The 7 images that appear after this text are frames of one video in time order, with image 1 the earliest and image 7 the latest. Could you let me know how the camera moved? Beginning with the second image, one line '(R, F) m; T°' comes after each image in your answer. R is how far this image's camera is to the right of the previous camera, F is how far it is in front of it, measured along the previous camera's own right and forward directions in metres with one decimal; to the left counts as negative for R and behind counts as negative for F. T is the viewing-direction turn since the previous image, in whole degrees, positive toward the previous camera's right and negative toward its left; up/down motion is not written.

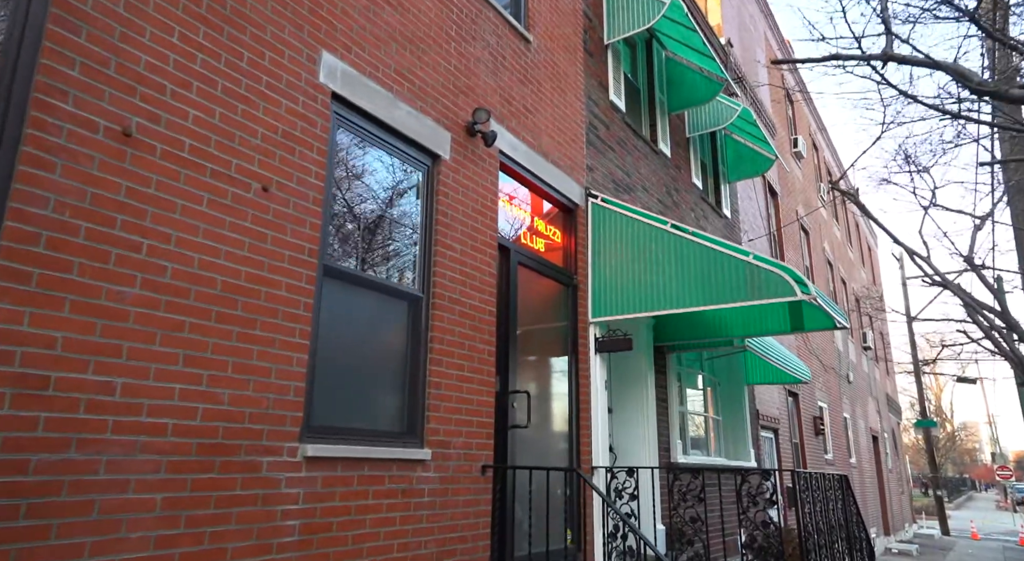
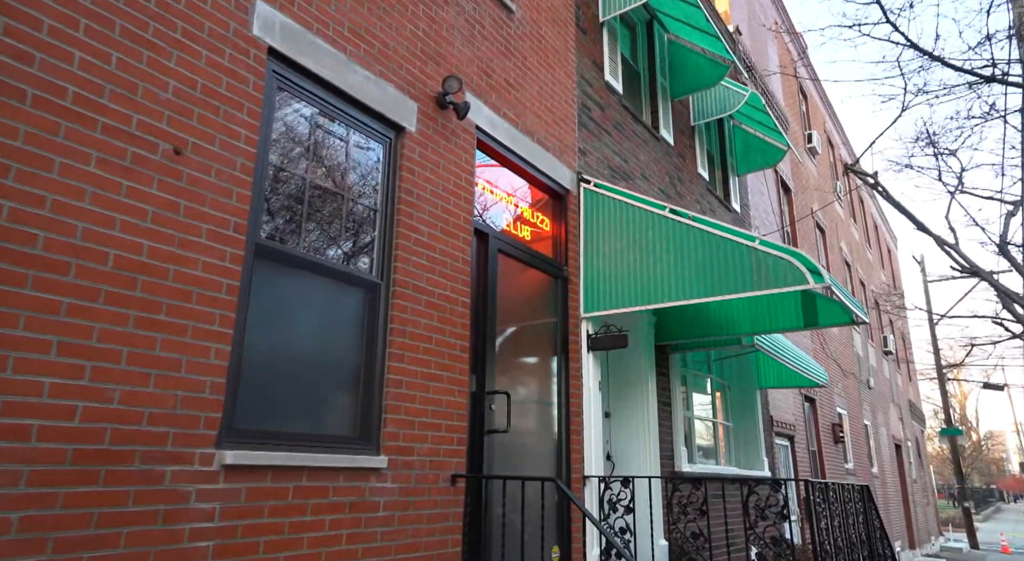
(+0.3, +0.5) m; -1°
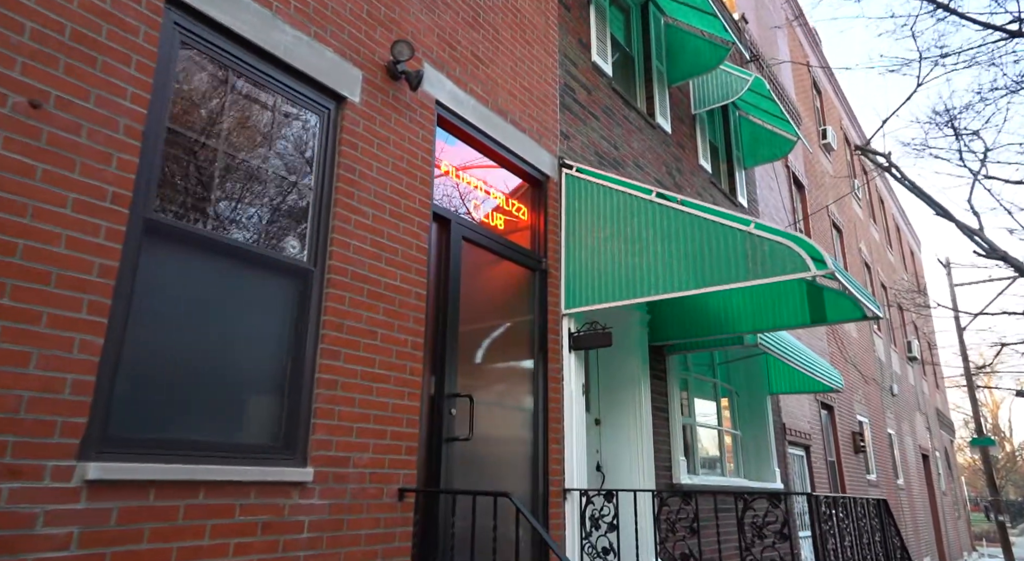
(+0.4, +0.5) m; -2°
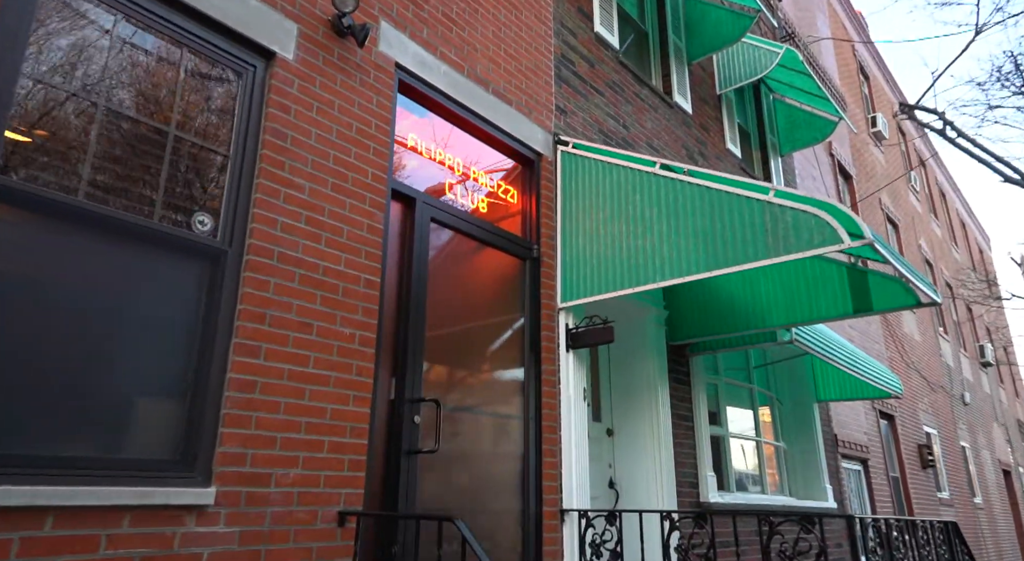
(+0.4, +0.7) m; -4°
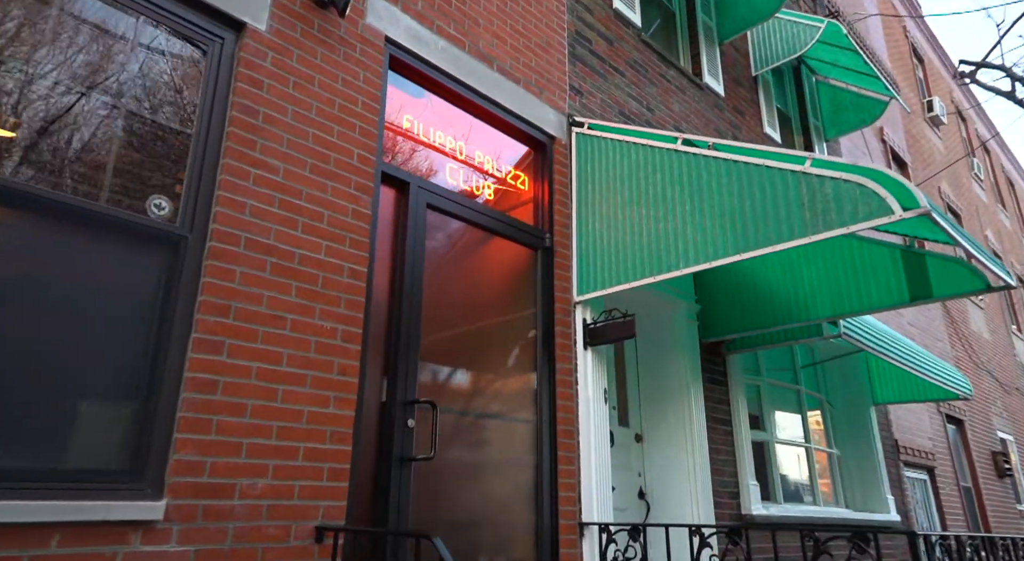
(+0.2, +0.4) m; -4°
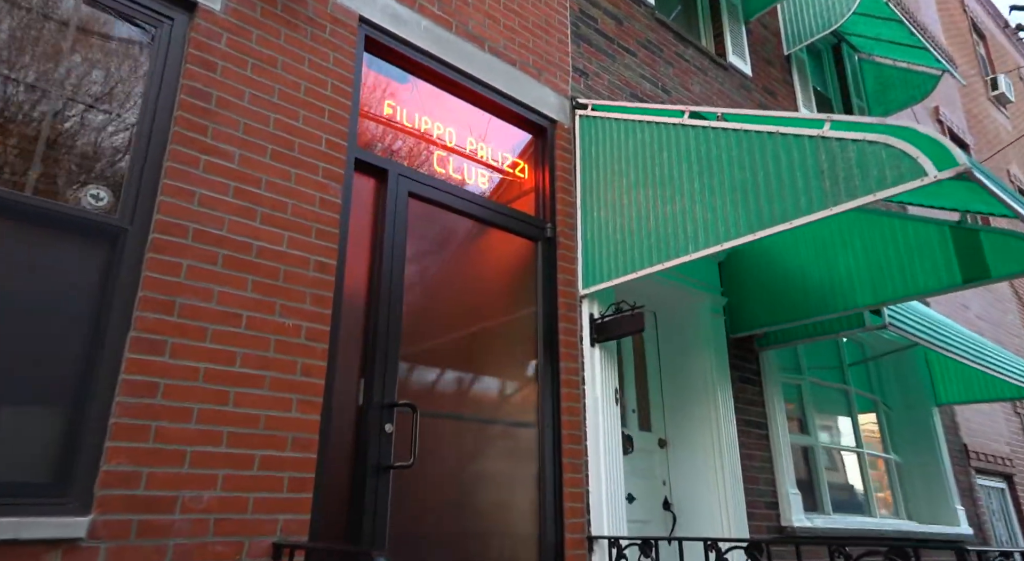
(+0.3, +0.3) m; -5°
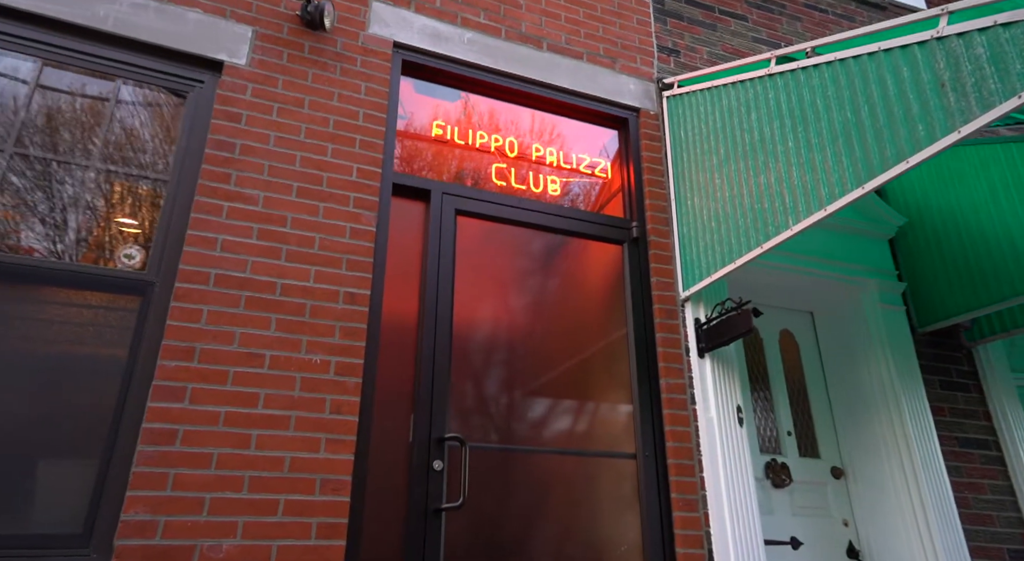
(+0.7, +0.5) m; -19°
